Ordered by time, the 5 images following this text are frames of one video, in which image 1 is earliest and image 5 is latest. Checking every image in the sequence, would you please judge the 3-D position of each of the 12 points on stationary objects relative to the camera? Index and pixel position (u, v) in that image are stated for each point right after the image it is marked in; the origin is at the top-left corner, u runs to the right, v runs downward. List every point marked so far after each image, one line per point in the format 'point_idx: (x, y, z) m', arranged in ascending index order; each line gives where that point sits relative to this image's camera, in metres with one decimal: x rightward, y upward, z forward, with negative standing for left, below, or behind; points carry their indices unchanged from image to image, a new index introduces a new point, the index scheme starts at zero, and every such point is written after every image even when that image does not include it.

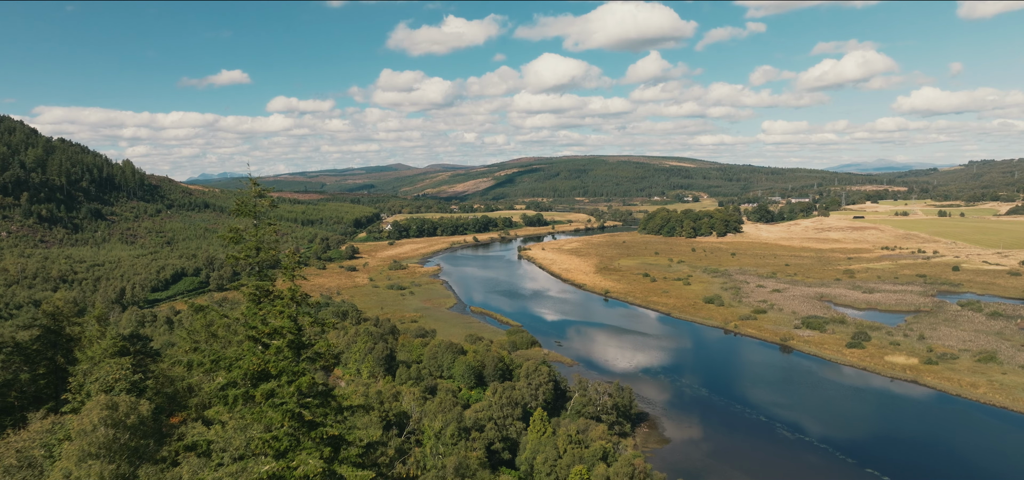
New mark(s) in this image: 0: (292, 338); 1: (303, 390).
0: (-4.2, -1.8, +10.4) m
1: (-3.7, -2.7, +10.2) m
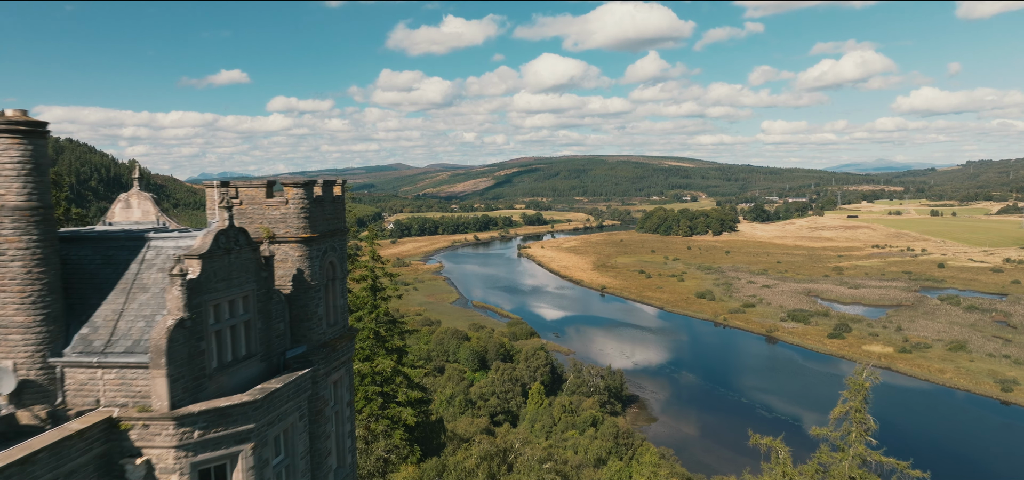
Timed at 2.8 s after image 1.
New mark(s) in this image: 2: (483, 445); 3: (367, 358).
0: (-4.1, -1.3, +15.6) m
1: (-3.6, -2.1, +15.4) m
2: (-0.8, -5.7, +15.8) m
3: (-3.9, -3.2, +14.9) m
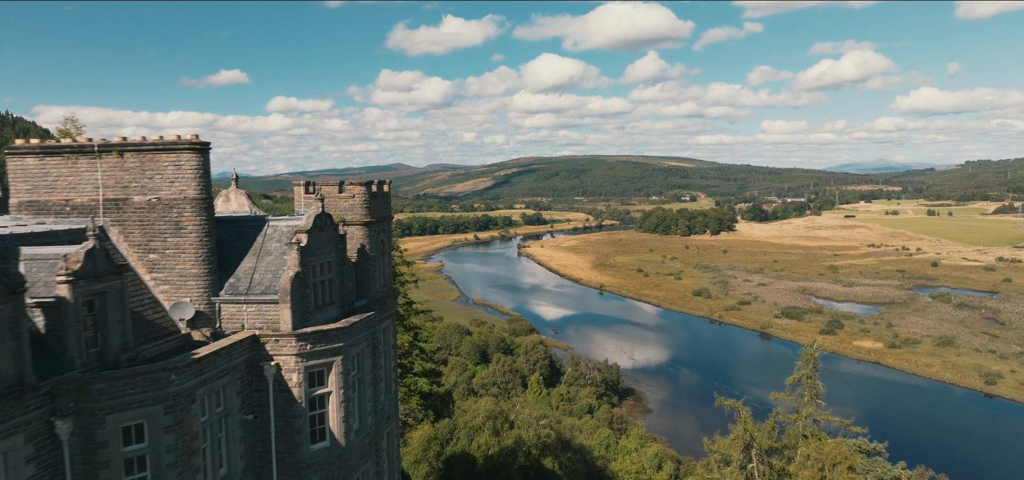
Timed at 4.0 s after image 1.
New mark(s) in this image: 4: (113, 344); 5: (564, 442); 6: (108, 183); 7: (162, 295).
0: (-4.1, -1.0, +17.9) m
1: (-3.6, -1.9, +17.7) m
2: (-0.8, -5.5, +18.1) m
3: (-3.9, -3.0, +17.2) m
4: (-4.2, -1.1, +5.8) m
5: (+1.6, -6.3, +17.1) m
6: (-5.2, +0.7, +7.3) m
7: (-4.4, -0.7, +7.1) m
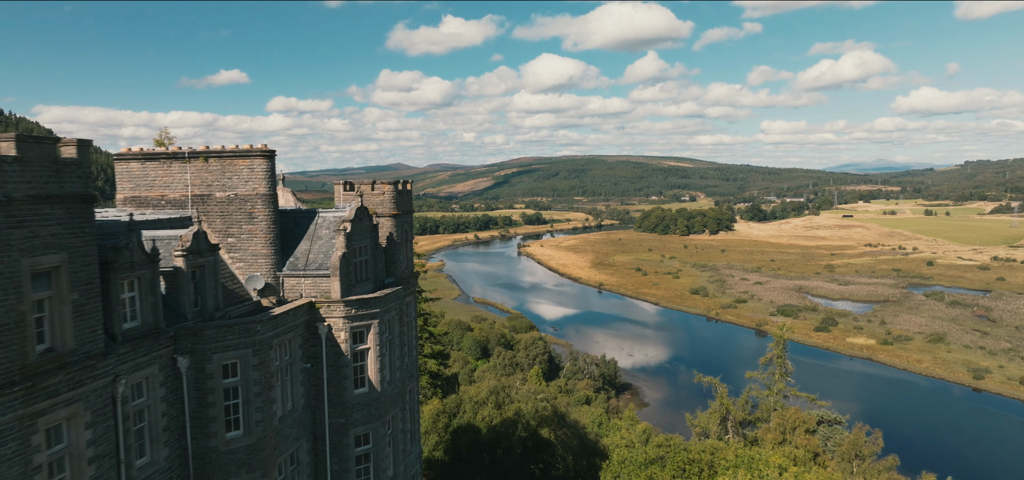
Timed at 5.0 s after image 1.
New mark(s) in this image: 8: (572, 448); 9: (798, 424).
0: (-4.0, -0.8, +19.7) m
1: (-3.6, -1.7, +19.5) m
2: (-0.8, -5.3, +19.9) m
3: (-3.9, -2.8, +19.0) m
4: (-4.2, -0.9, +7.6) m
5: (+1.6, -6.1, +18.9) m
6: (-5.2, +0.9, +9.1) m
7: (-4.4, -0.5, +8.9) m
8: (+1.9, -6.8, +17.9) m
9: (+7.6, -4.9, +14.6) m
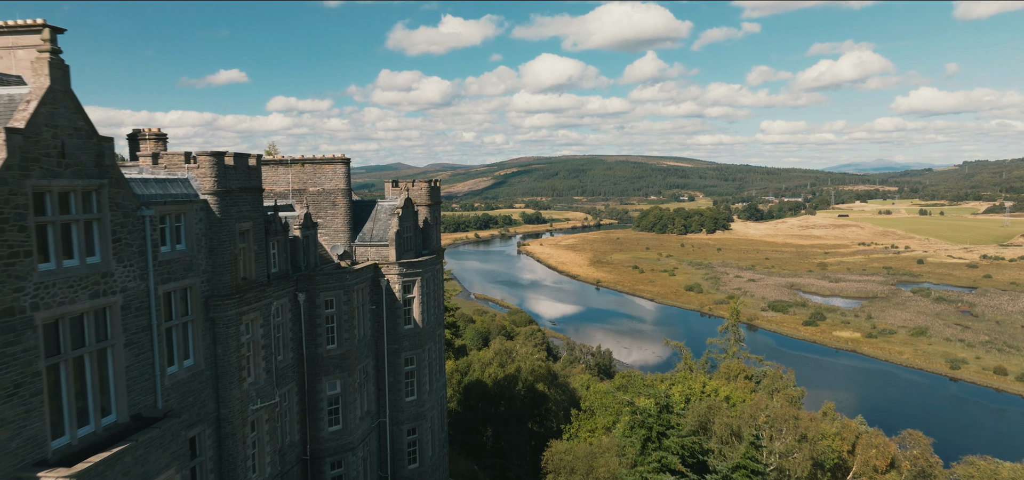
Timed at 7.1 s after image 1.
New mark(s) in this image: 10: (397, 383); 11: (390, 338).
0: (-4.0, -0.4, +23.4) m
1: (-3.5, -1.2, +23.2) m
2: (-0.7, -4.9, +23.6) m
3: (-3.8, -2.3, +22.7) m
4: (-4.1, -0.4, +11.3) m
5: (+1.7, -5.6, +22.7) m
6: (-5.2, +1.3, +12.8) m
7: (-4.4, -0.1, +12.6) m
8: (+2.0, -6.4, +21.6) m
9: (+7.7, -4.5, +18.3) m
10: (-2.7, -3.4, +12.7) m
11: (-2.8, -2.3, +12.6) m
